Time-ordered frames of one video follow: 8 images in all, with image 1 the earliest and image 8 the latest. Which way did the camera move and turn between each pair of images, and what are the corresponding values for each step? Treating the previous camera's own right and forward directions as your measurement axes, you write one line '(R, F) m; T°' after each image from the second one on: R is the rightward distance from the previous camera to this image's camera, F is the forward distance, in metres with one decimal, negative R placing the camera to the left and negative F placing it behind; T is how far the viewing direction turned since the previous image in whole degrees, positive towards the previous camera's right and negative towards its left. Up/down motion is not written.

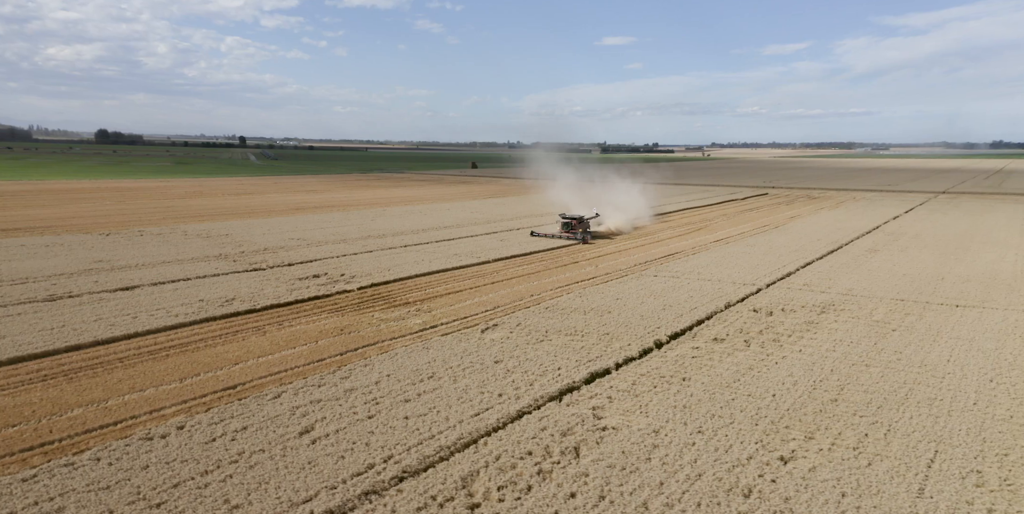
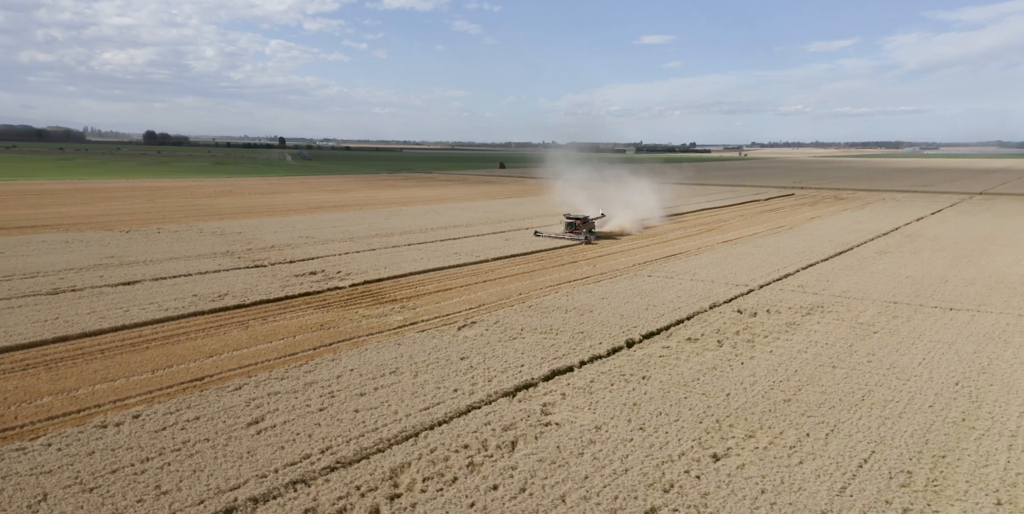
(+0.8, 0.0) m; -2°
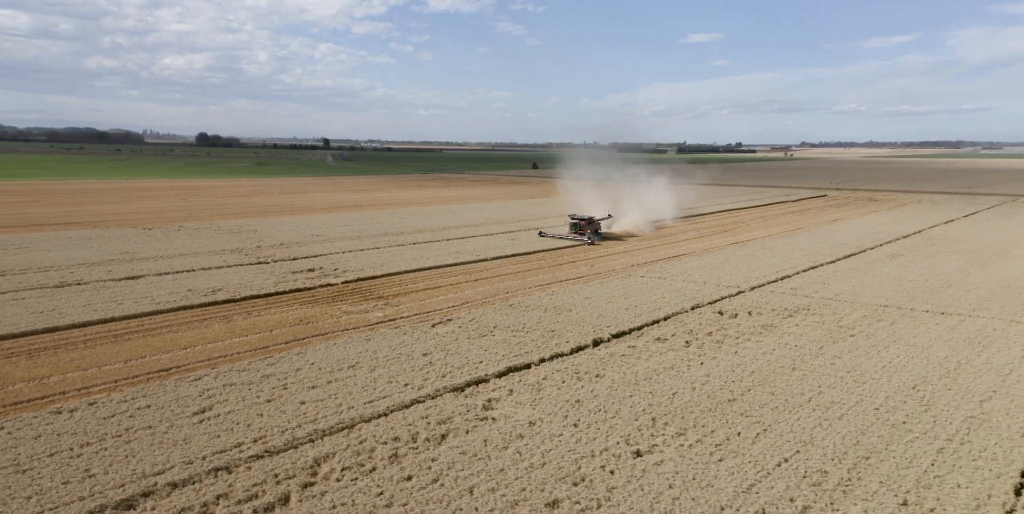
(+0.9, -0.1) m; -2°
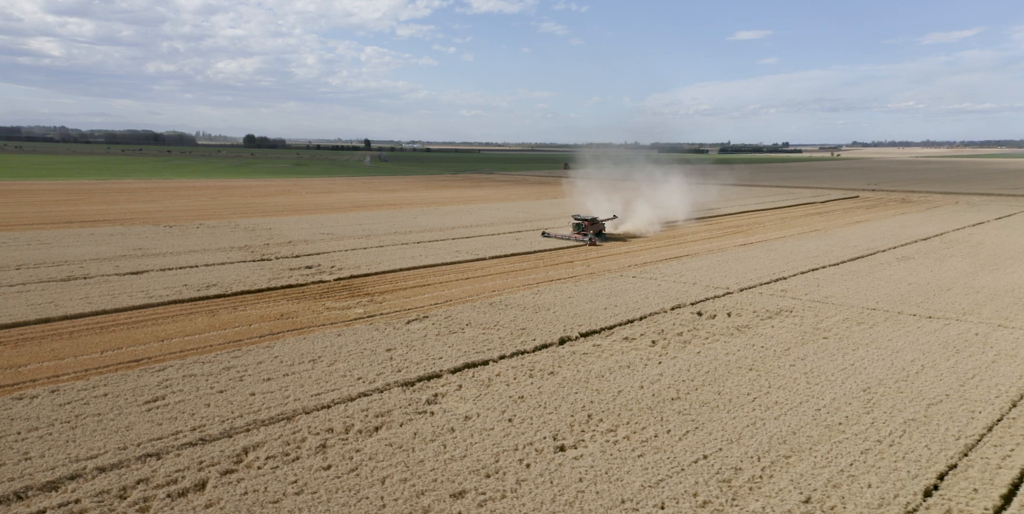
(+0.9, -0.1) m; -2°
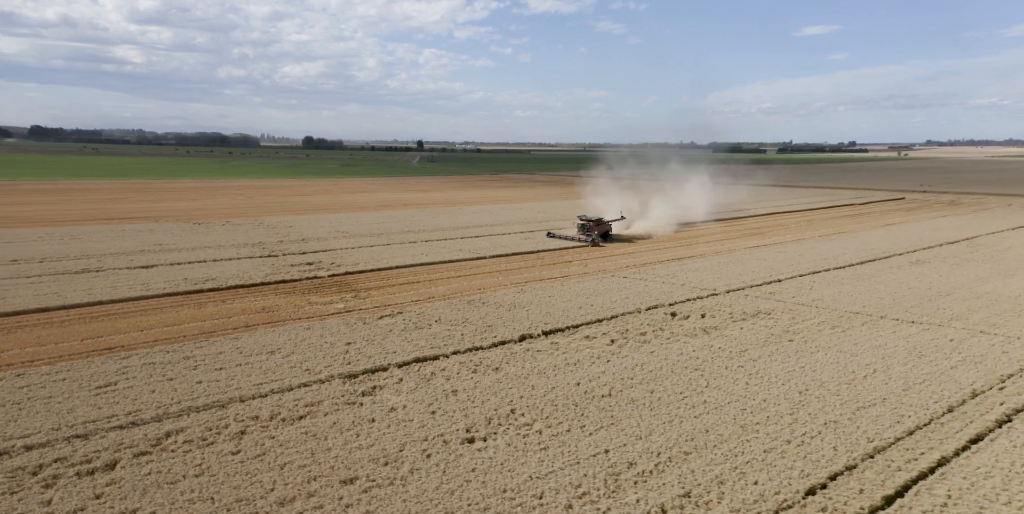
(+1.1, -0.1) m; -3°
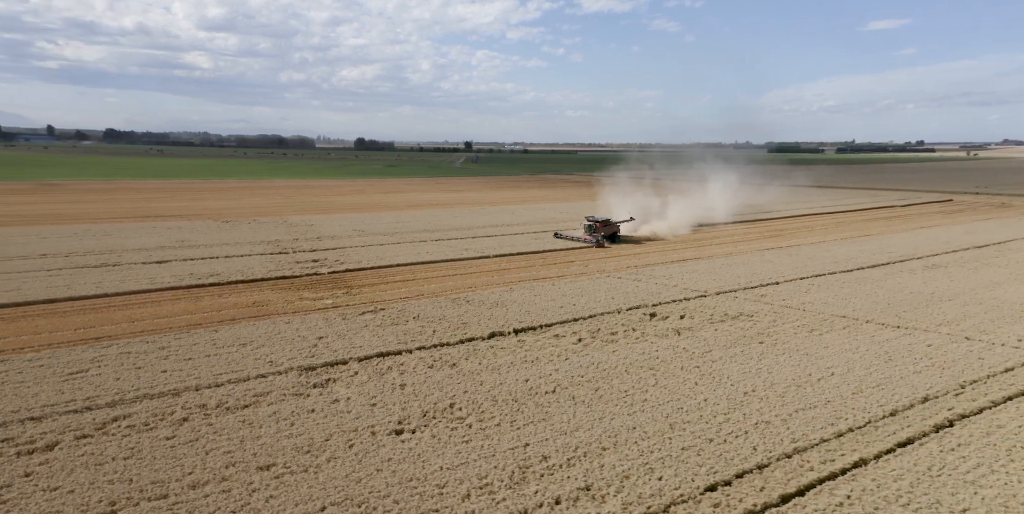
(+1.0, -0.1) m; -3°
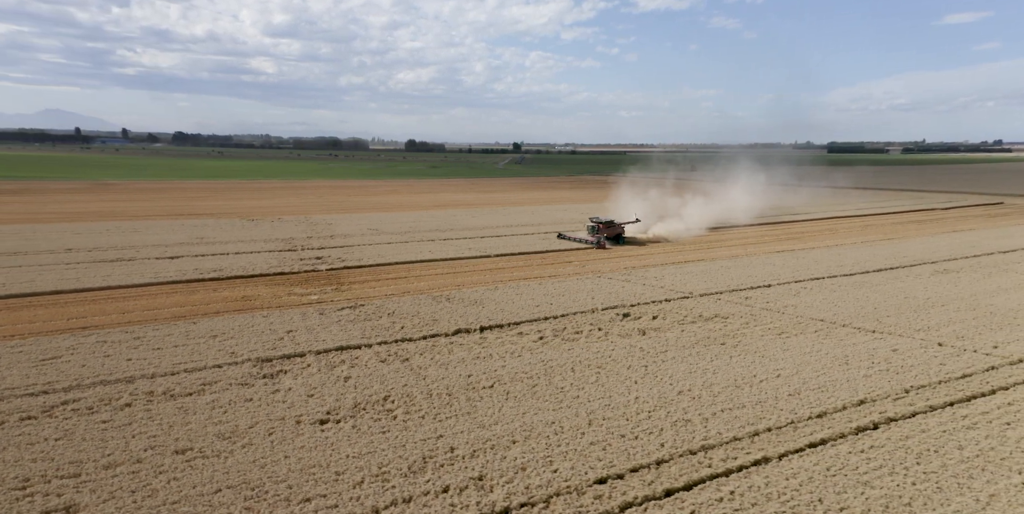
(+1.1, -0.2) m; -3°
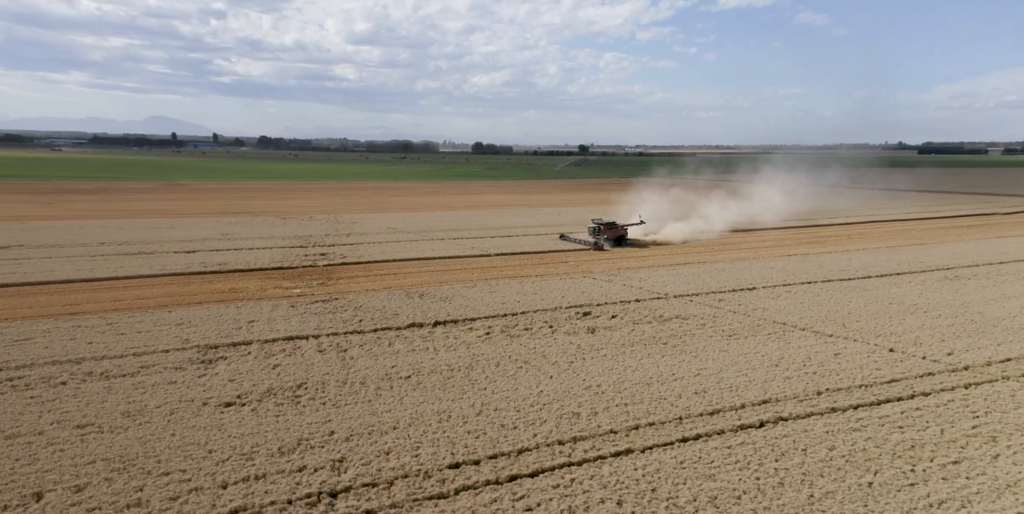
(+1.5, -0.2) m; -4°
